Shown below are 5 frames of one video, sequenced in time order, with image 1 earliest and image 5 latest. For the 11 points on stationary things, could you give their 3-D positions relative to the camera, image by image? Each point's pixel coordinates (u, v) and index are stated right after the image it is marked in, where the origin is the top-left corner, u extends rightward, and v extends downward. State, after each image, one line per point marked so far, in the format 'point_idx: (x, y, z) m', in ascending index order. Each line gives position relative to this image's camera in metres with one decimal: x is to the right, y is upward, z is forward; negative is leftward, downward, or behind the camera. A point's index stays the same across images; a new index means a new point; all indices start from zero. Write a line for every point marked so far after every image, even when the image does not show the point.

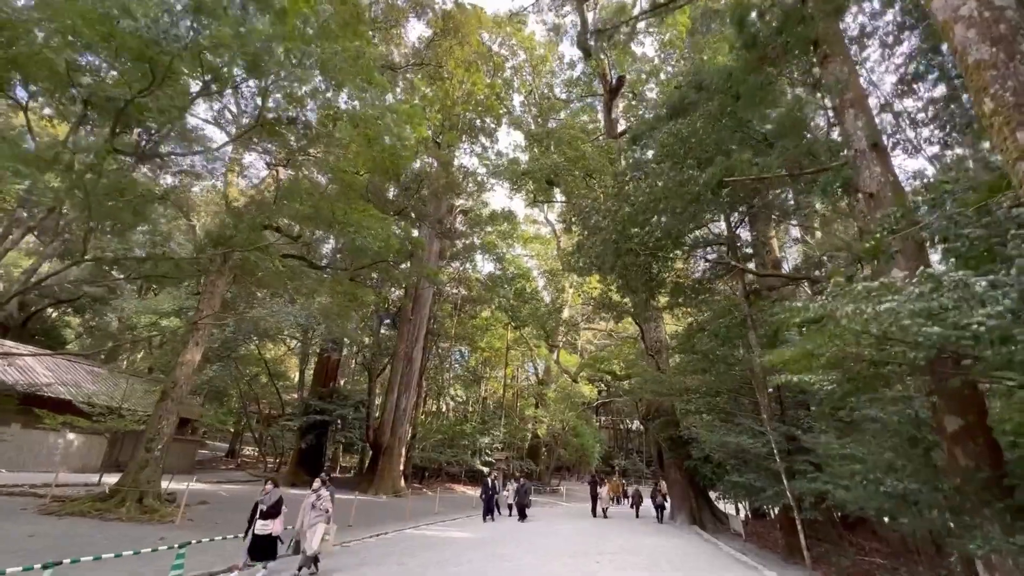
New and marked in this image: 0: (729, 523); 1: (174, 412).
0: (+6.7, -7.2, +14.4) m
1: (-7.1, -2.6, +9.9) m
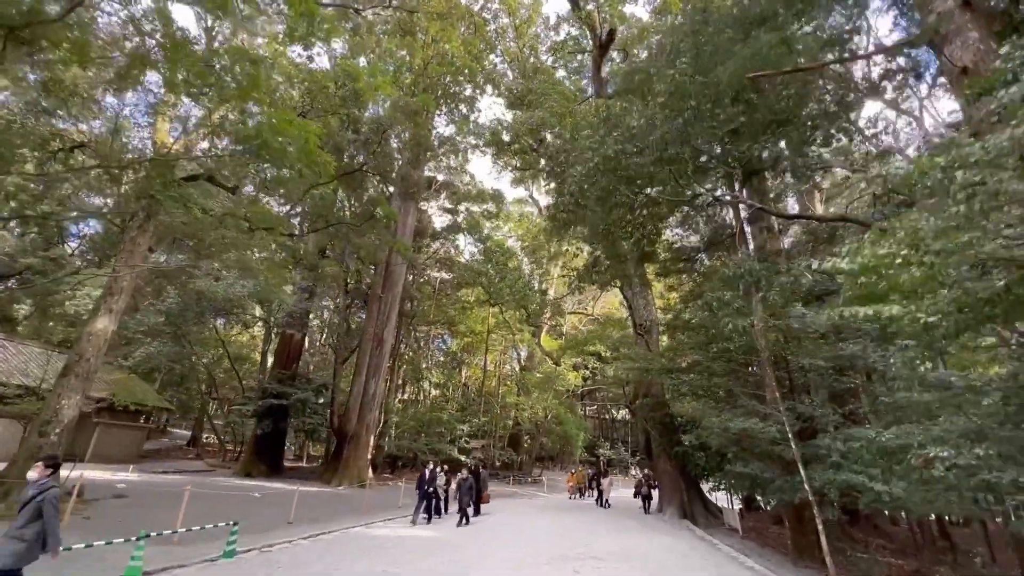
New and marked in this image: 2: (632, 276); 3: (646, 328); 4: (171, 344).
0: (+6.0, -6.5, +13.3) m
1: (-7.7, -1.8, +8.4) m
2: (+3.6, +0.3, +14.4) m
3: (+4.2, -1.2, +14.7) m
4: (-12.9, -2.1, +17.8) m
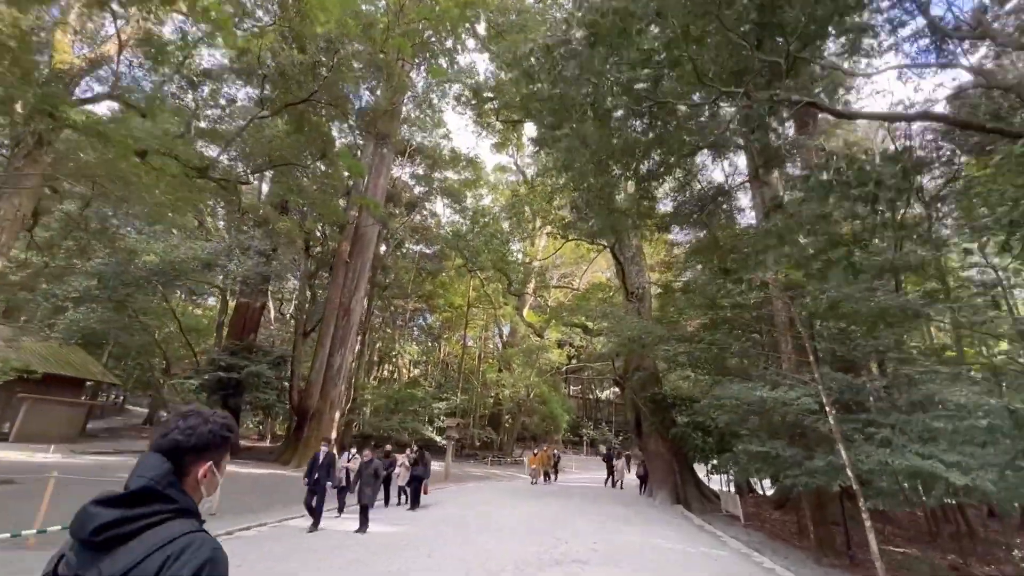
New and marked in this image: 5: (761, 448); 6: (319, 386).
0: (+5.4, -5.5, +12.3) m
1: (-8.1, -0.9, +6.8) m
2: (+3.1, +1.3, +13.1) m
3: (+3.6, -0.2, +13.4) m
4: (-13.6, -0.8, +16.0) m
5: (+3.9, -2.5, +7.5) m
6: (-6.2, -3.2, +15.3) m
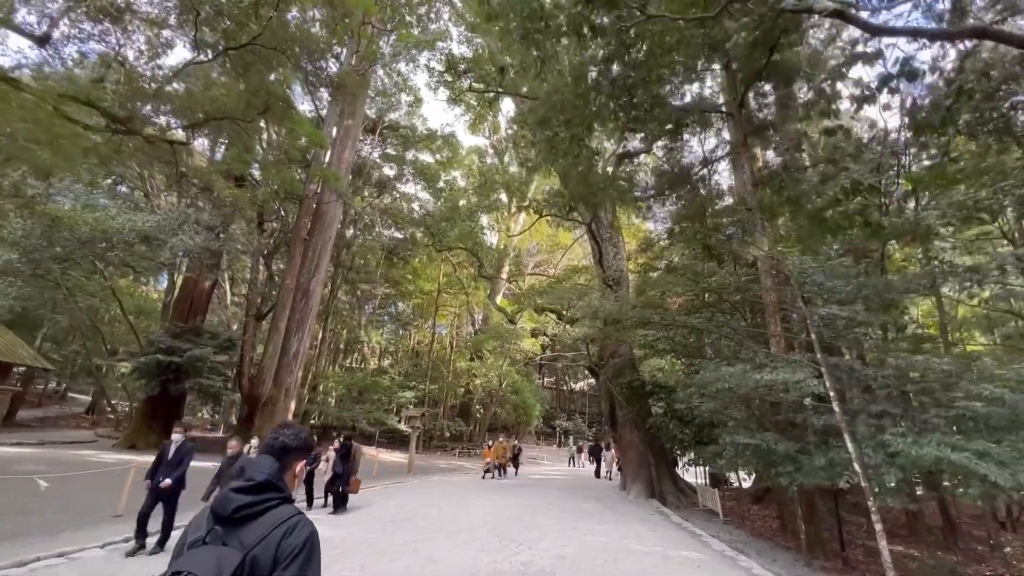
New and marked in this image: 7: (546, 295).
0: (+4.5, -5.2, +11.8) m
1: (-8.6, -0.4, +5.6) m
2: (+2.3, +1.8, +12.4) m
3: (+2.8, +0.2, +12.8) m
4: (-14.5, -0.1, +14.5) m
5: (+3.4, -2.2, +6.9) m
6: (-7.1, -2.5, +14.2) m
7: (+1.1, -0.2, +15.0) m
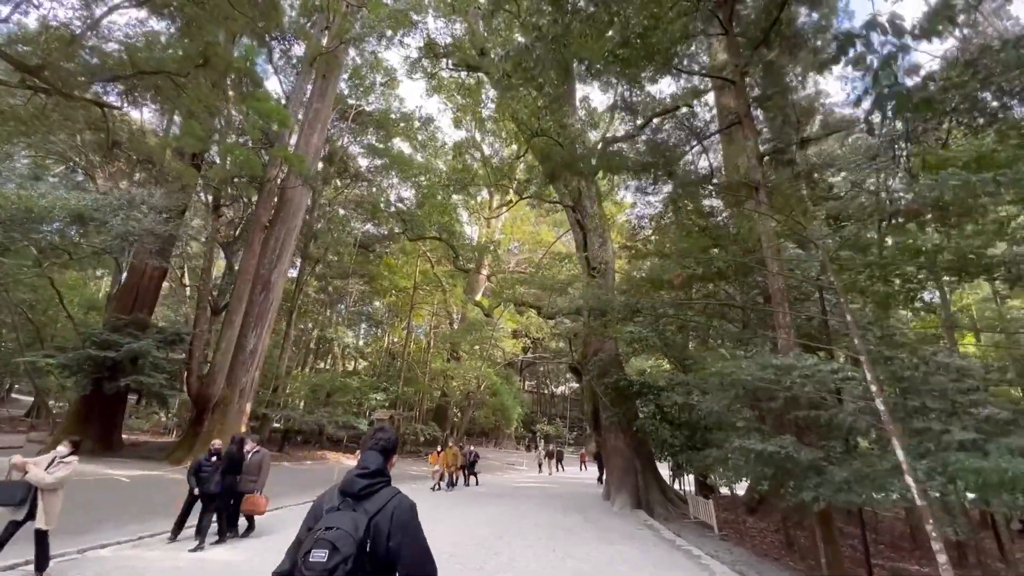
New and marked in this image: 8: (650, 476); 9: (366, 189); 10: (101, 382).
0: (+3.9, -5.0, +11.0) m
1: (-8.9, -0.1, +4.3) m
2: (+1.8, +1.9, +11.5) m
3: (+2.2, +0.3, +11.9) m
4: (-15.1, +0.3, +13.1) m
5: (+3.0, -2.0, +6.1) m
6: (-7.8, -2.3, +13.0) m
7: (+0.4, -0.1, +14.1) m
8: (+3.2, -4.4, +11.1) m
9: (-5.9, +4.0, +18.9) m
10: (-11.2, -2.8, +13.3) m
